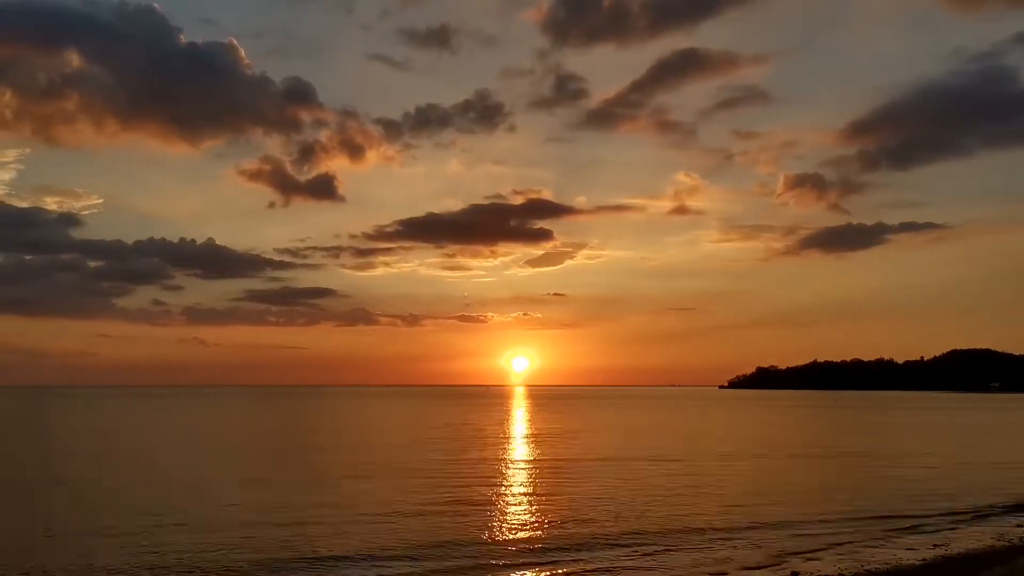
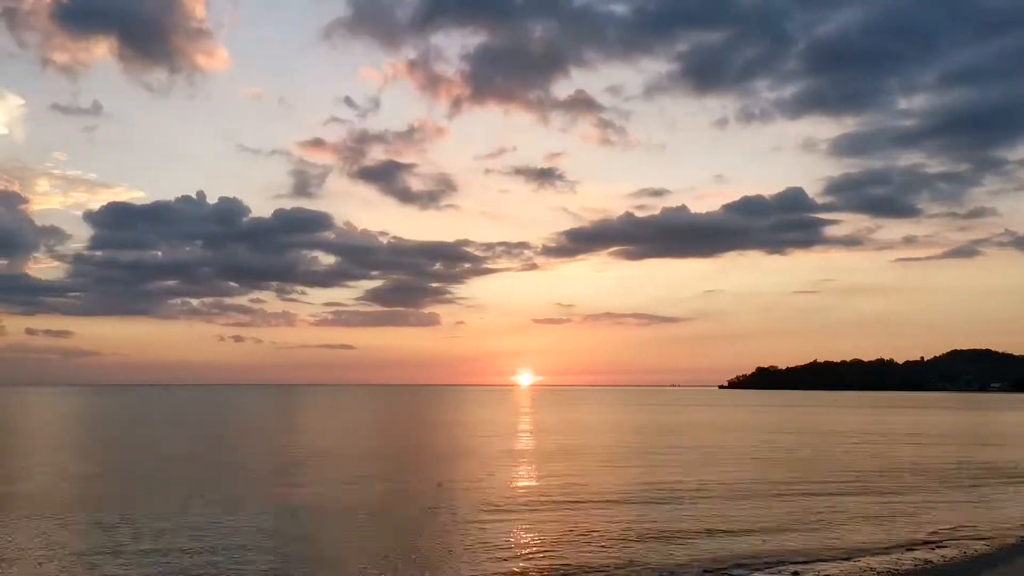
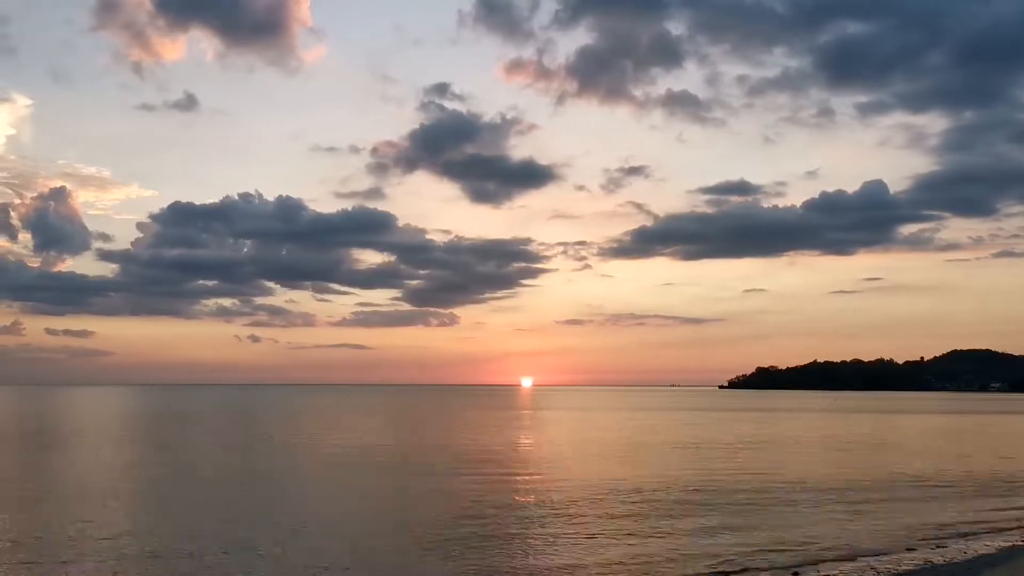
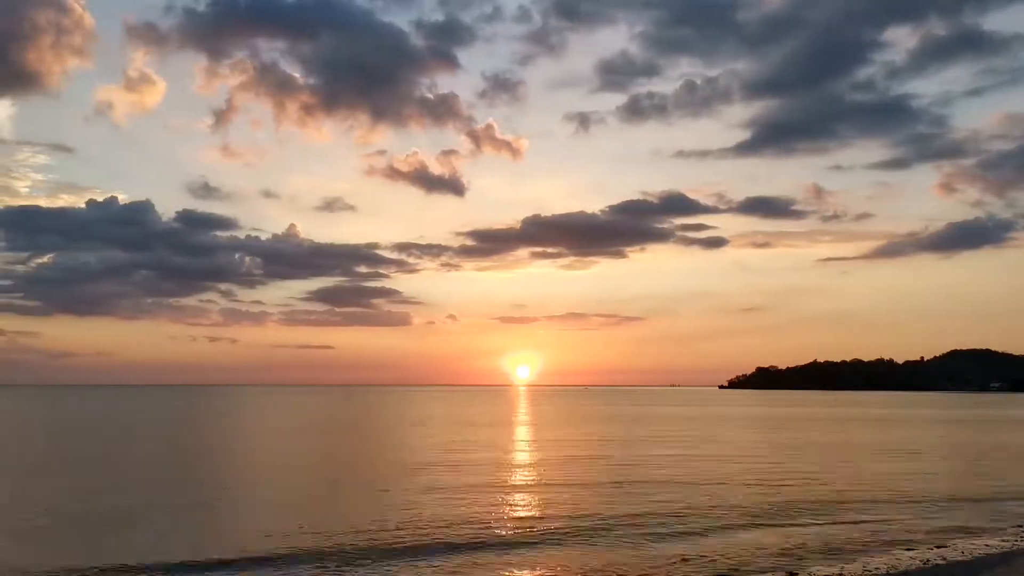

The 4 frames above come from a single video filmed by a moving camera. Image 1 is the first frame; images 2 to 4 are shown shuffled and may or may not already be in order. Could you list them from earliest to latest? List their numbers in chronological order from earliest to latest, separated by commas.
4, 2, 3
